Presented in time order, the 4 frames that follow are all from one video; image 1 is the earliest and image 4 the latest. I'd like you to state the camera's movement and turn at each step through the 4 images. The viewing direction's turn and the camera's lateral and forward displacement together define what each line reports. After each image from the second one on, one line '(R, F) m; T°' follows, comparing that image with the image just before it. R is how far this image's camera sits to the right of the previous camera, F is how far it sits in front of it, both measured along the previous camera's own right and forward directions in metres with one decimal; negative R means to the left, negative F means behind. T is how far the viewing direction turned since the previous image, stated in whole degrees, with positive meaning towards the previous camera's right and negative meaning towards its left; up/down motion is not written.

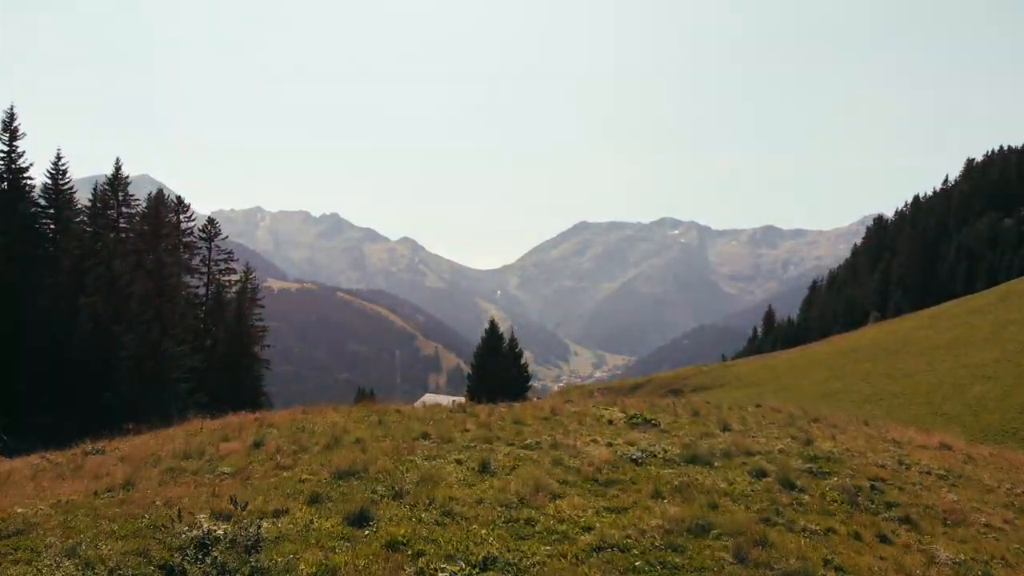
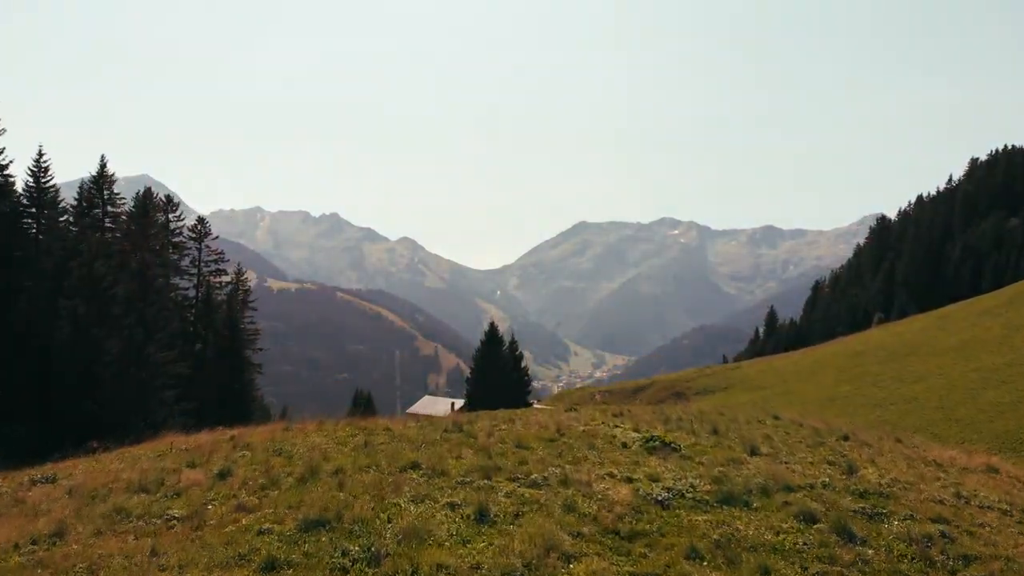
(-0.1, +1.6) m; 0°
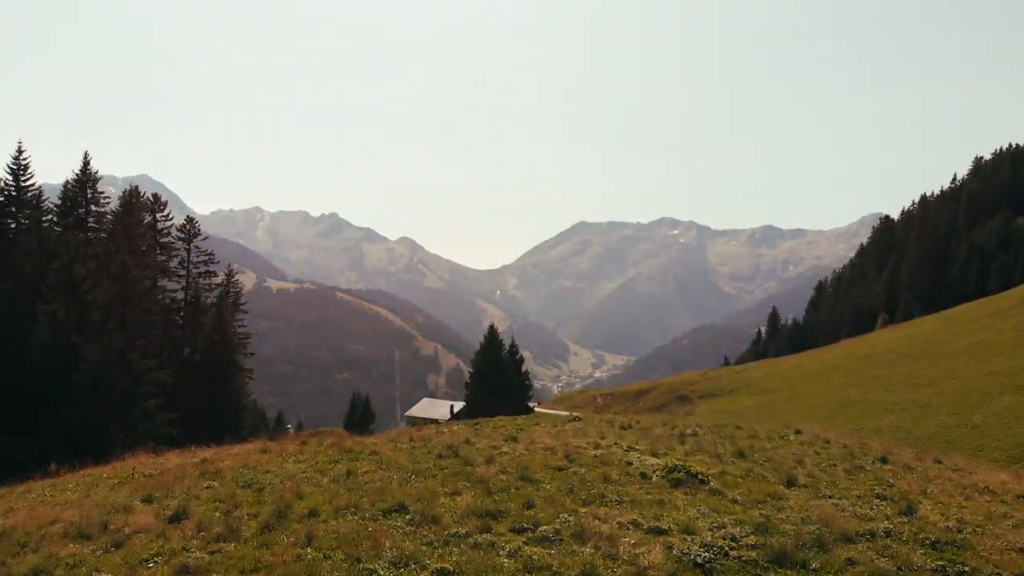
(-0.1, +1.7) m; 0°
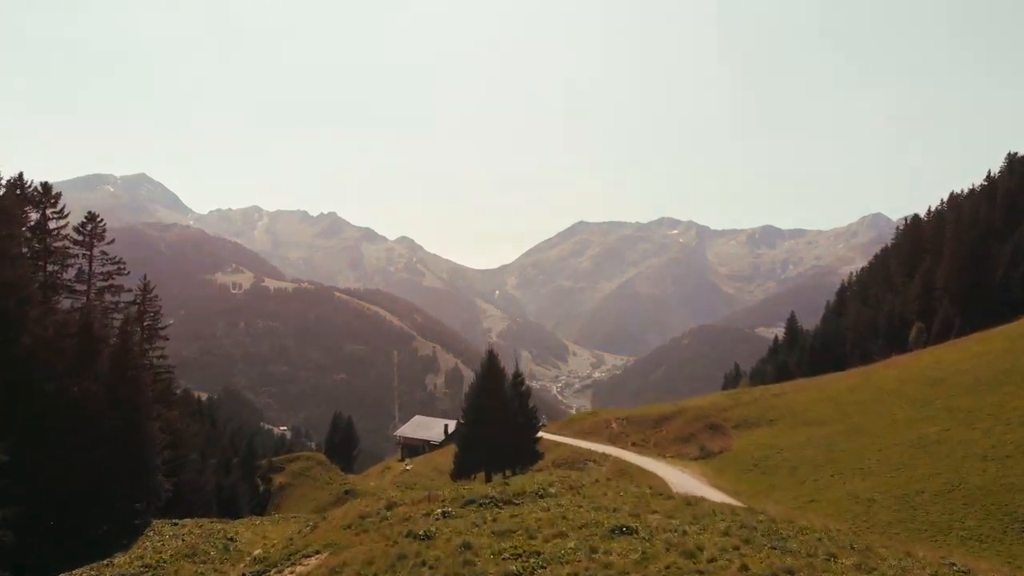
(-0.4, +10.9) m; 0°
